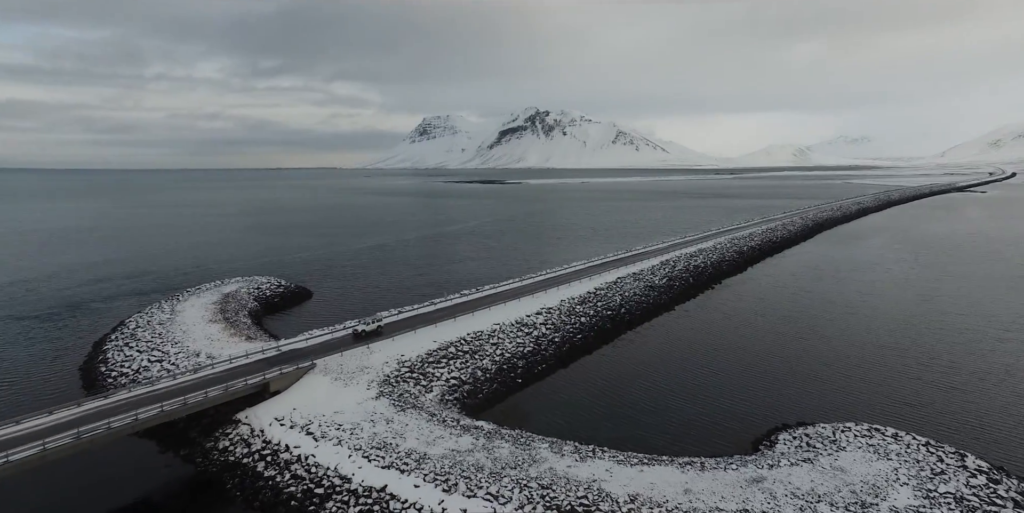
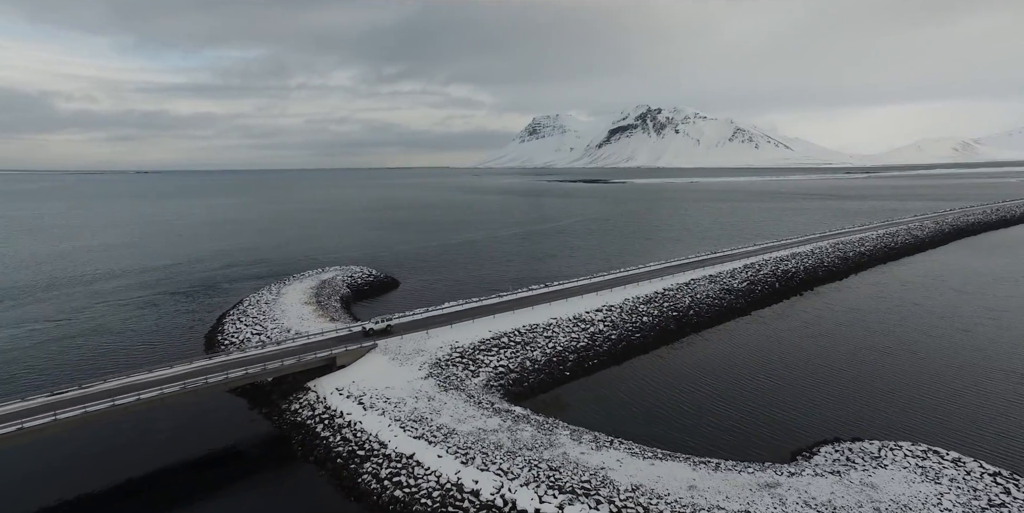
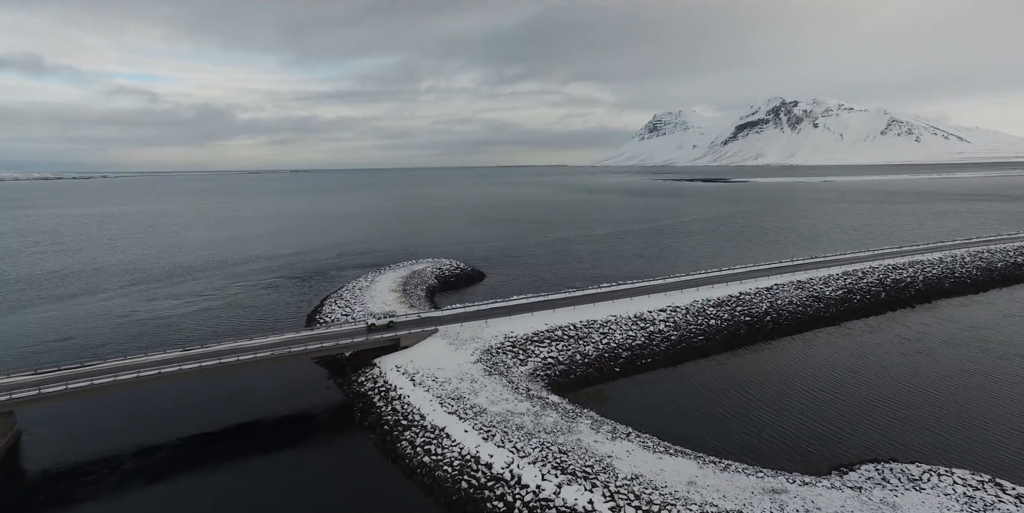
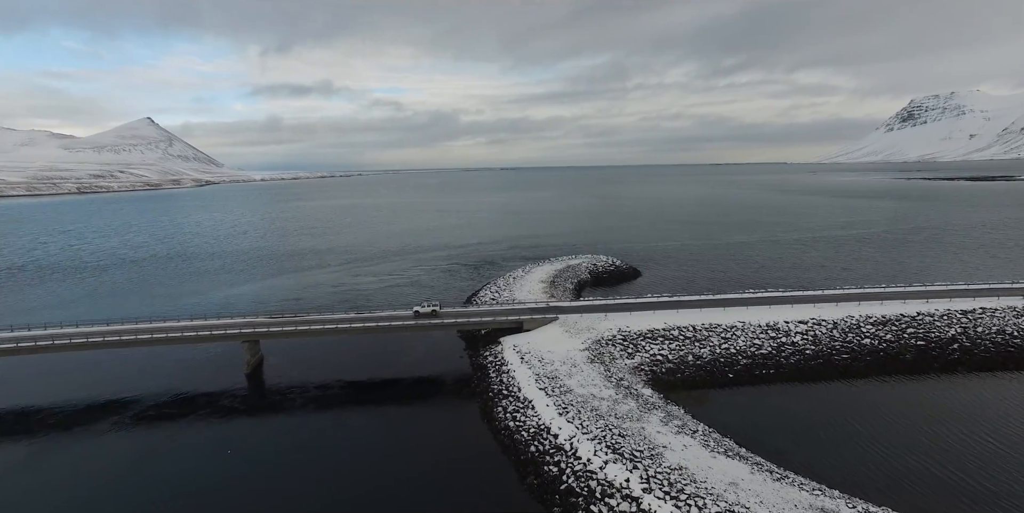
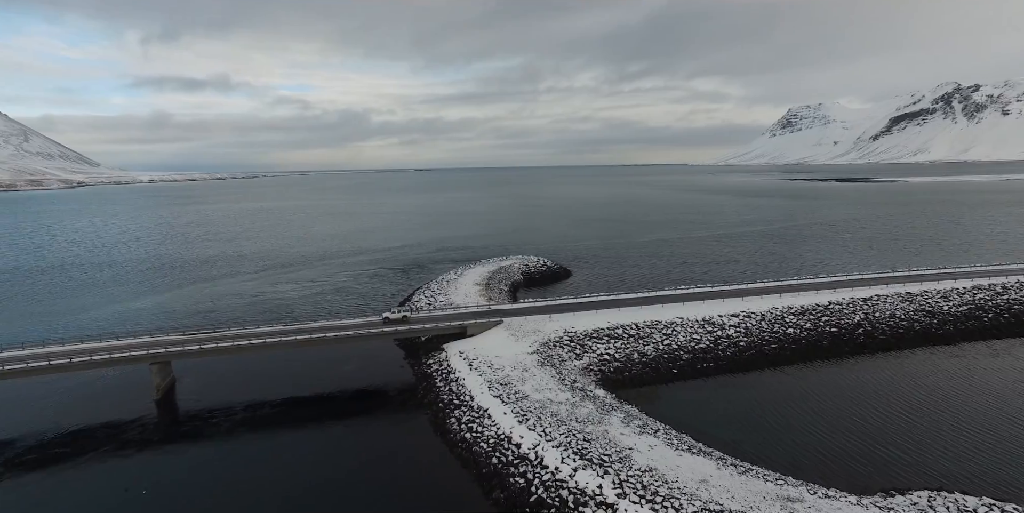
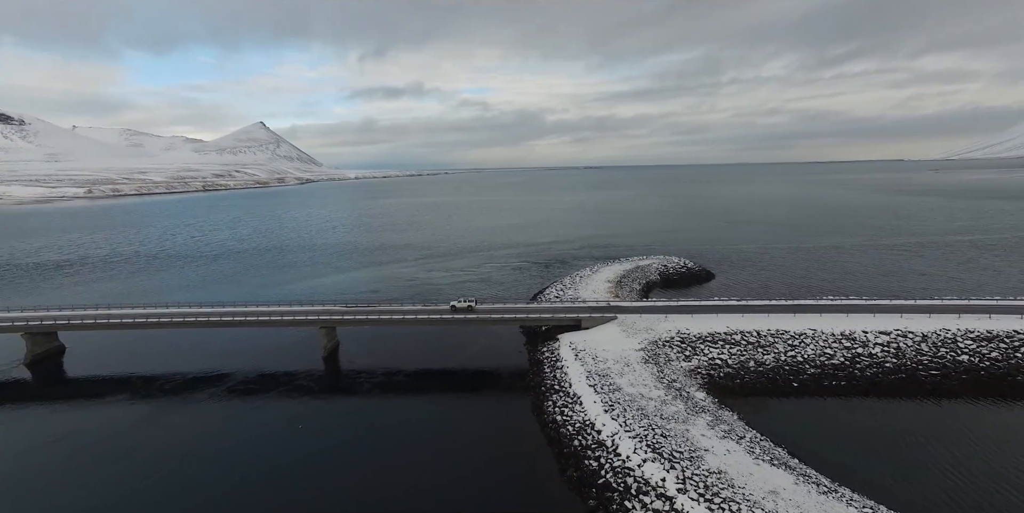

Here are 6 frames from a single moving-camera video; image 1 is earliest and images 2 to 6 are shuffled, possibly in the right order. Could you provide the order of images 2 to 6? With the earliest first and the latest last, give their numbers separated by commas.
2, 3, 5, 4, 6
